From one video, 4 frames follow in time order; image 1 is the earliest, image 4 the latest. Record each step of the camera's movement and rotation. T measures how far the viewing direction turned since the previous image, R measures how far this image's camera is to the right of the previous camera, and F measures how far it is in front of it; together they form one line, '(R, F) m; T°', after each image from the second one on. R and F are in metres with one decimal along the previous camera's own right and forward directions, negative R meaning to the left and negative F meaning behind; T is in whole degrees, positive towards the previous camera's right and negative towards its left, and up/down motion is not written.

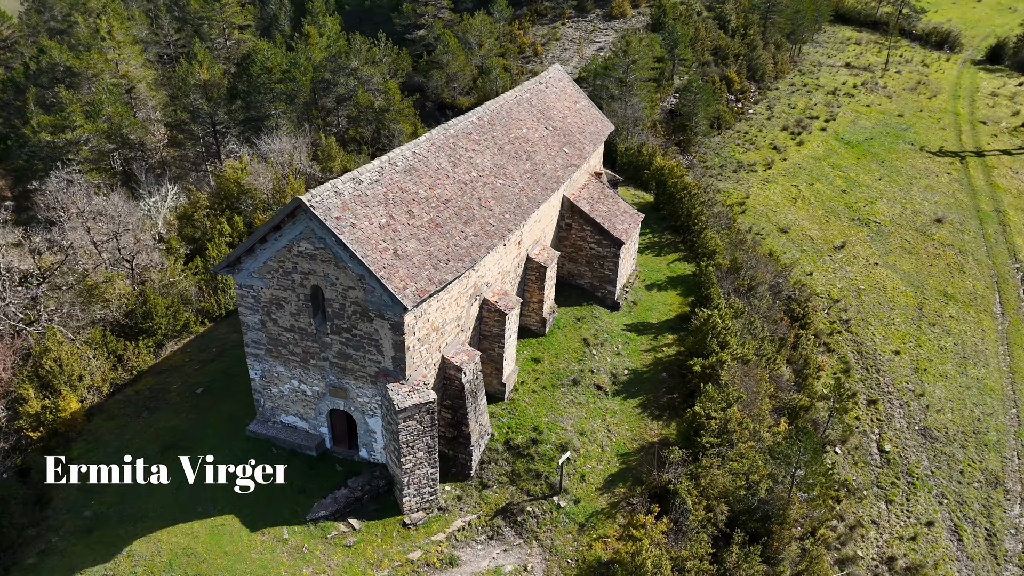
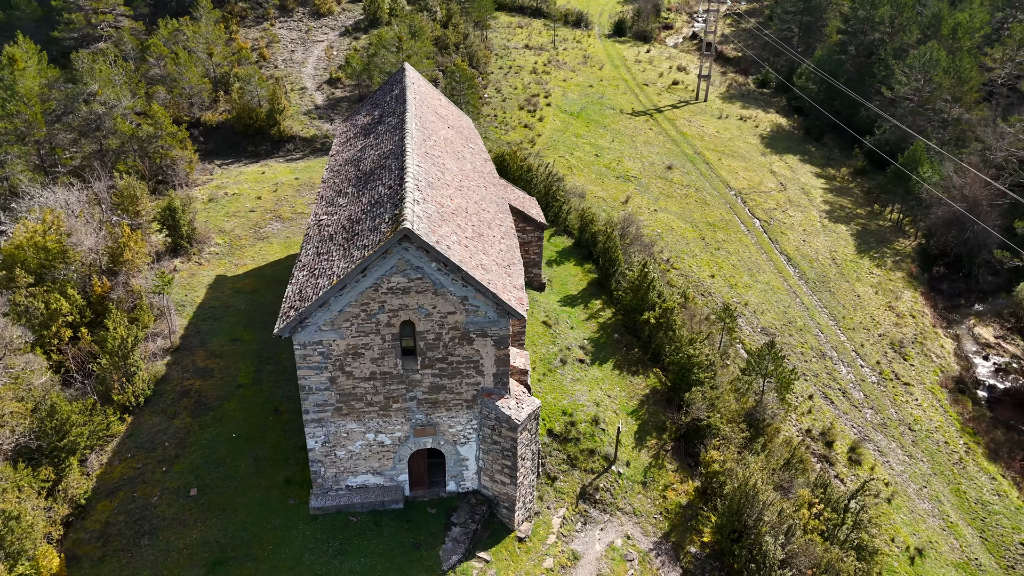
(-8.9, +2.0) m; +26°
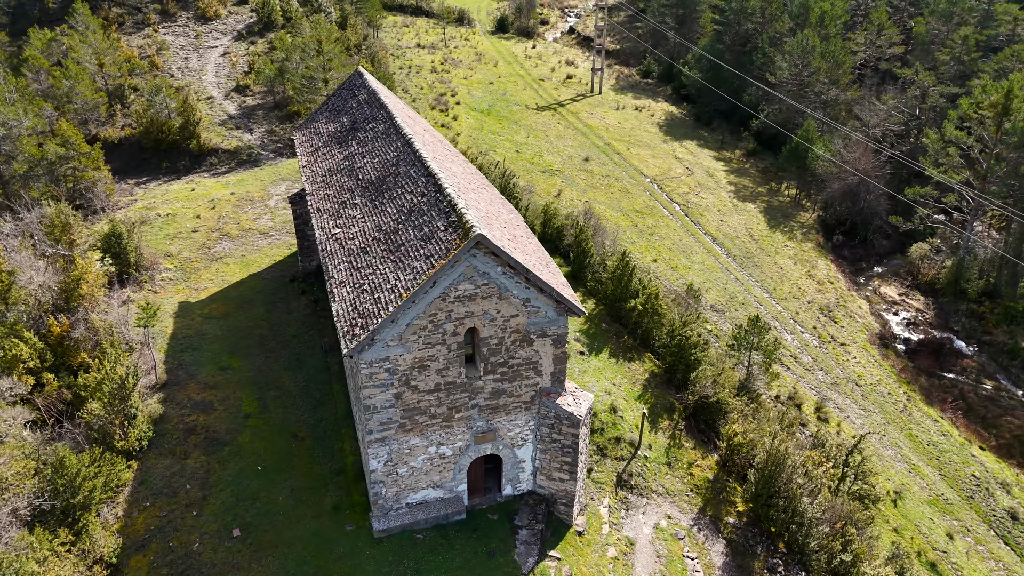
(-3.7, +0.3) m; +10°
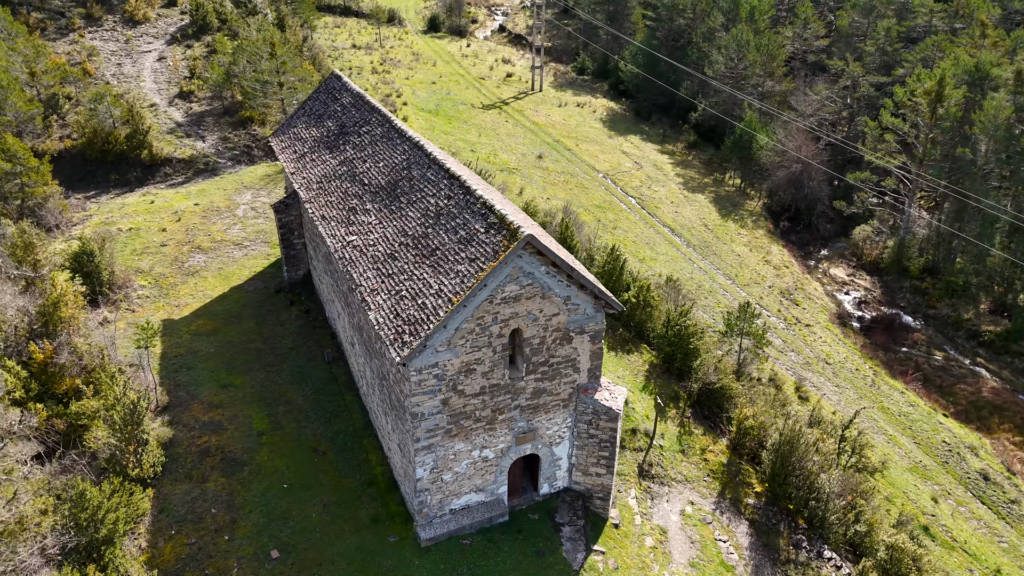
(-2.3, +0.1) m; +6°
